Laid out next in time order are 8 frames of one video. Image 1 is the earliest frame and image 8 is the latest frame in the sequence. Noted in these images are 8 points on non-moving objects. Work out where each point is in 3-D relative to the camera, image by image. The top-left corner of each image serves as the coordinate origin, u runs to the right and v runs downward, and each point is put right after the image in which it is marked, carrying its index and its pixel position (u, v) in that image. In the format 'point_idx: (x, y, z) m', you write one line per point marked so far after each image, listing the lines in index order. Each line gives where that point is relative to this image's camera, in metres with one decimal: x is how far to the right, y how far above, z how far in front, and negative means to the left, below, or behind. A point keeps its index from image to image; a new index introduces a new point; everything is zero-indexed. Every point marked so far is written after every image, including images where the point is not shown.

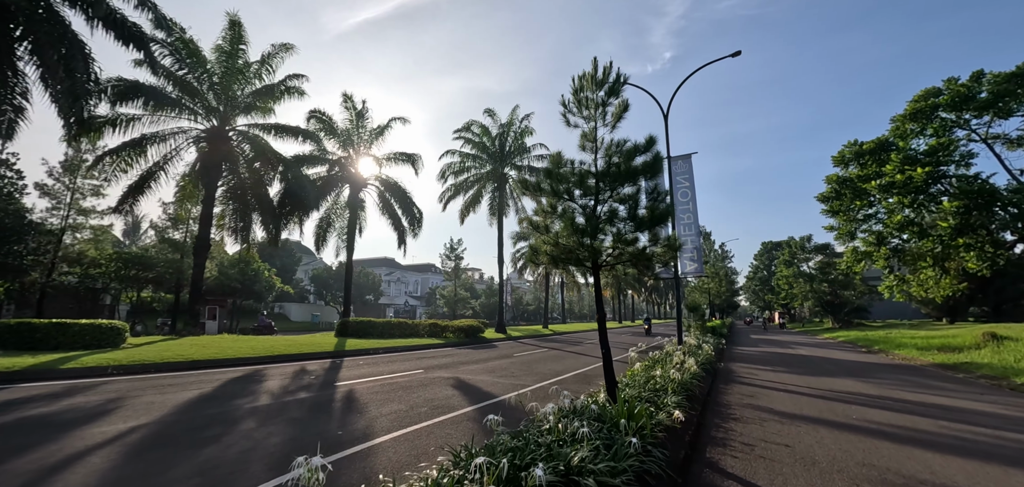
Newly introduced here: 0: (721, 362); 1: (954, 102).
0: (+7.6, -4.3, +14.3) m
1: (+15.8, +4.7, +14.3) m
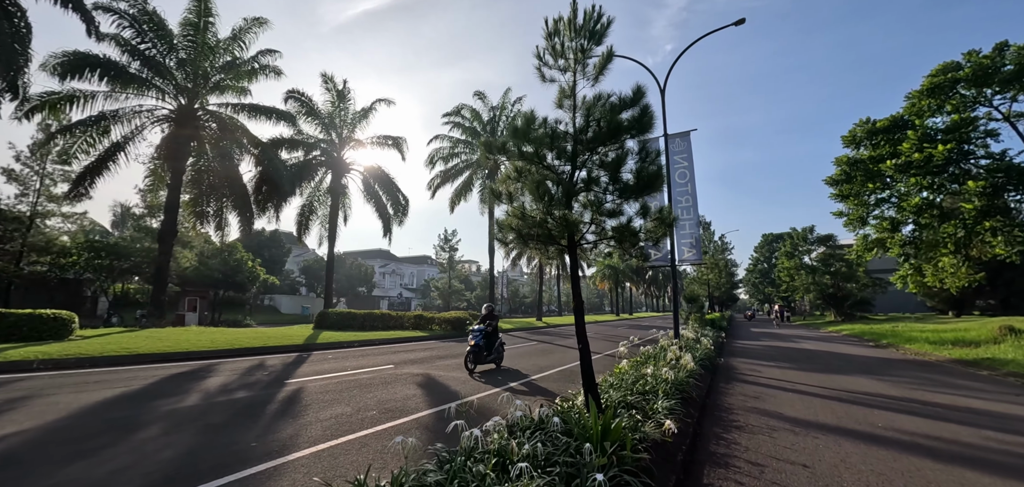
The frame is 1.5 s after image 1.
0: (+6.9, -3.8, +13.0) m
1: (+15.1, +5.2, +12.9) m
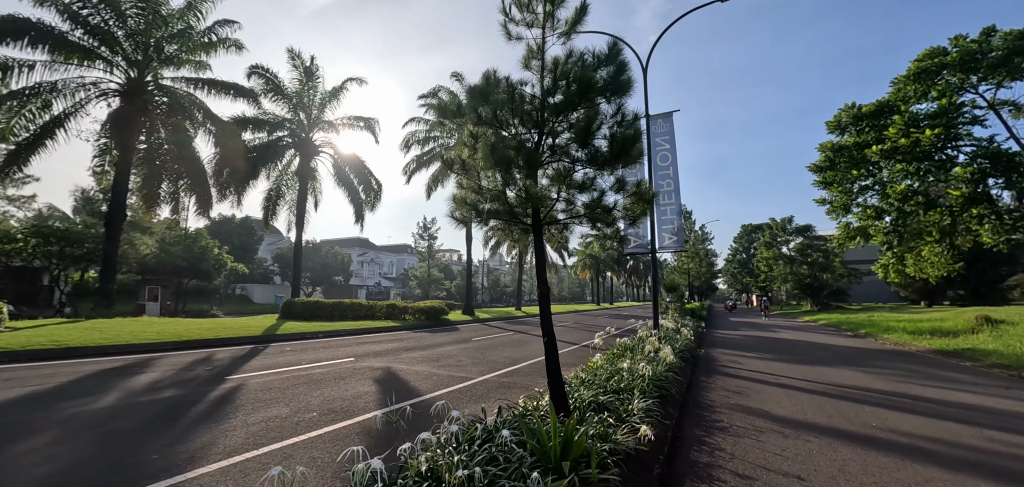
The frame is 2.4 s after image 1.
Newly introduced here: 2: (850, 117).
0: (+6.0, -3.3, +12.4) m
1: (+14.2, +5.6, +12.4) m
2: (+12.5, +4.7, +14.6) m
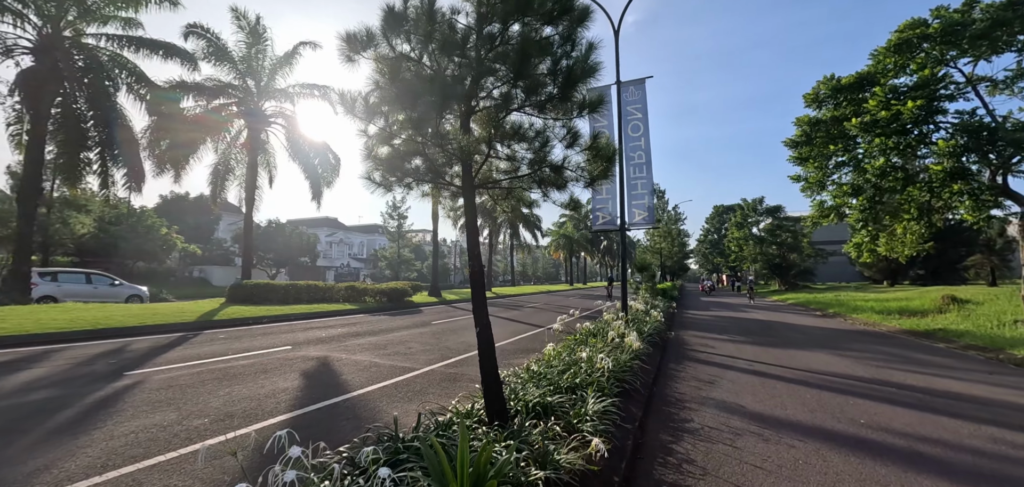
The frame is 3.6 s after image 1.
0: (+4.7, -2.6, +11.7) m
1: (+13.0, +6.3, +11.7) m
2: (+11.2, +5.5, +13.8) m
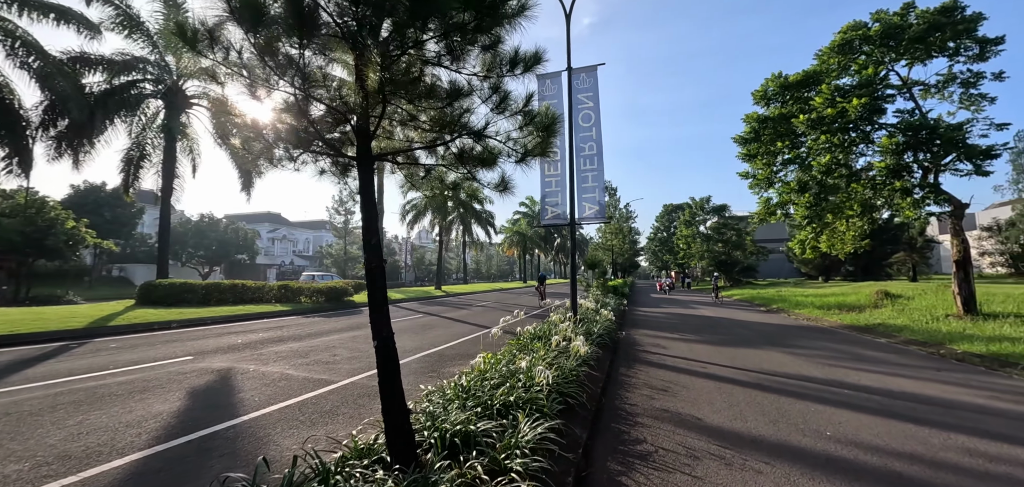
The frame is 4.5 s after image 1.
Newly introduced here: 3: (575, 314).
0: (+3.2, -2.5, +11.2) m
1: (+11.5, +6.4, +12.0) m
2: (+9.4, +5.6, +13.9) m
3: (+1.4, -1.6, +8.7) m
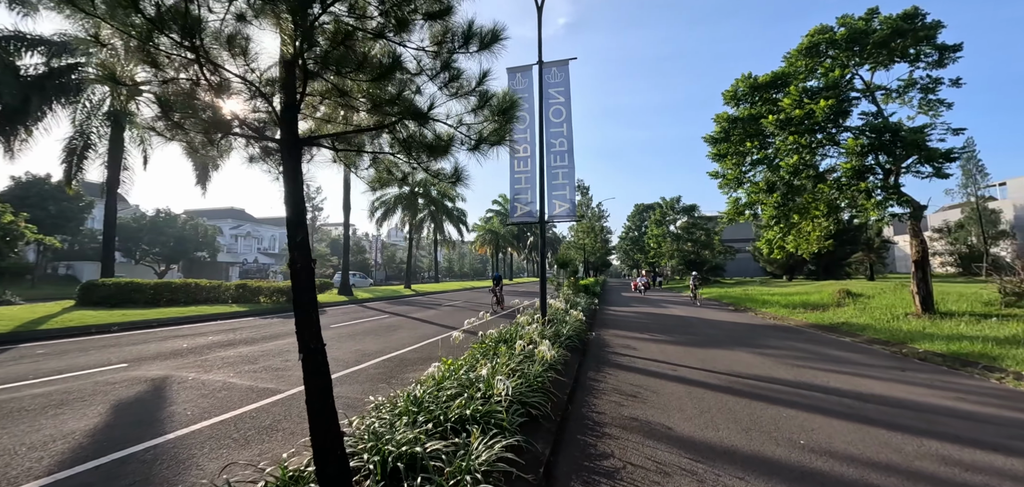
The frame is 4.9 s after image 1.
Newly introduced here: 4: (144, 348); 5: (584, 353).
0: (+2.3, -2.4, +11.0) m
1: (+10.6, +6.4, +12.3) m
2: (+8.5, +5.6, +14.0) m
3: (+0.7, -1.5, +8.4) m
4: (-9.6, -2.8, +10.4) m
5: (+1.4, -2.2, +7.6) m
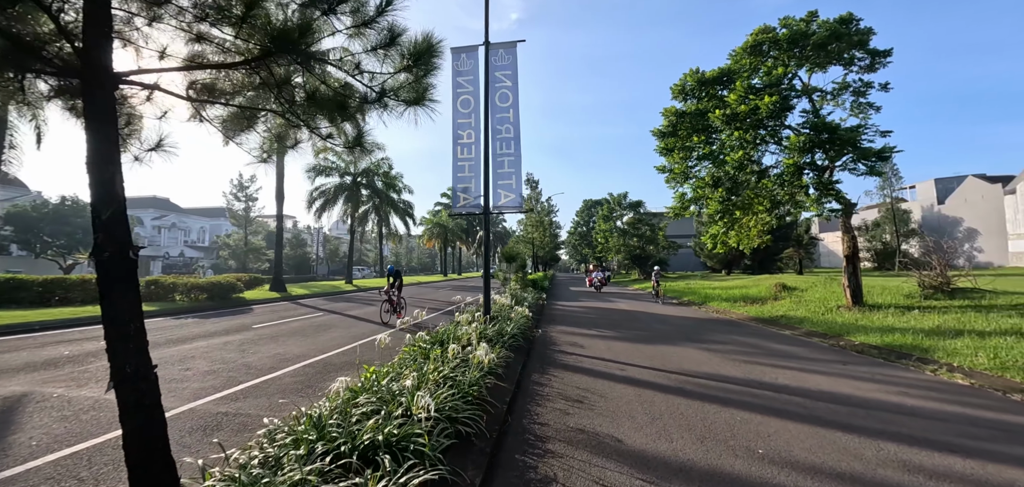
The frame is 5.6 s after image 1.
0: (+0.9, -2.3, +10.5) m
1: (+9.0, +6.6, +12.6) m
2: (+6.7, +5.8, +14.2) m
3: (-0.4, -1.4, +7.7) m
4: (-10.9, -2.5, +8.7) m
5: (+0.4, -2.0, +7.1) m
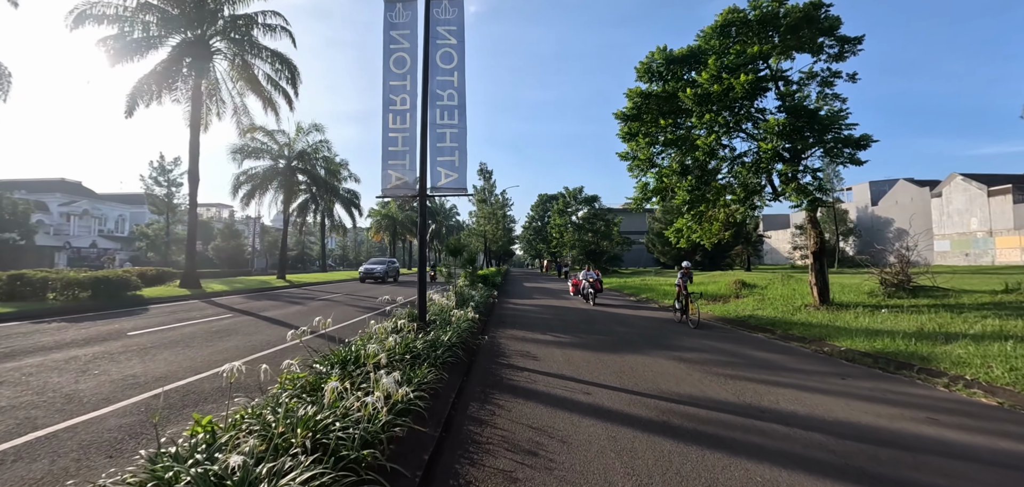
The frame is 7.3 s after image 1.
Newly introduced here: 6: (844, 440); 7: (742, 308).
0: (-0.4, -2.0, +9.1) m
1: (+7.6, +6.7, +11.9) m
2: (+5.2, +6.0, +13.2) m
3: (-1.4, -1.2, +6.2) m
4: (-11.9, -2.2, +6.0) m
5: (-0.5, -1.8, +5.6) m
6: (+3.1, -1.8, +3.7) m
7: (+7.4, -2.0, +12.4) m
